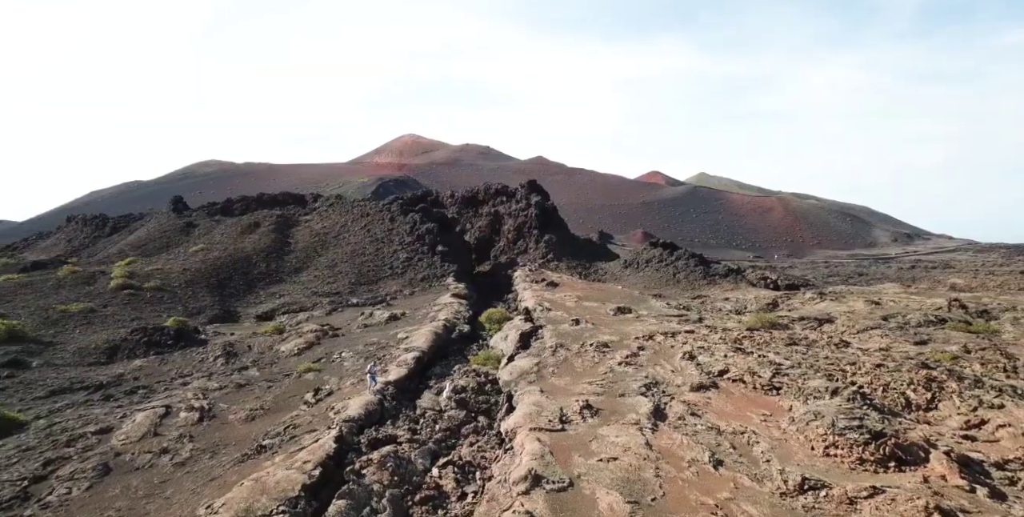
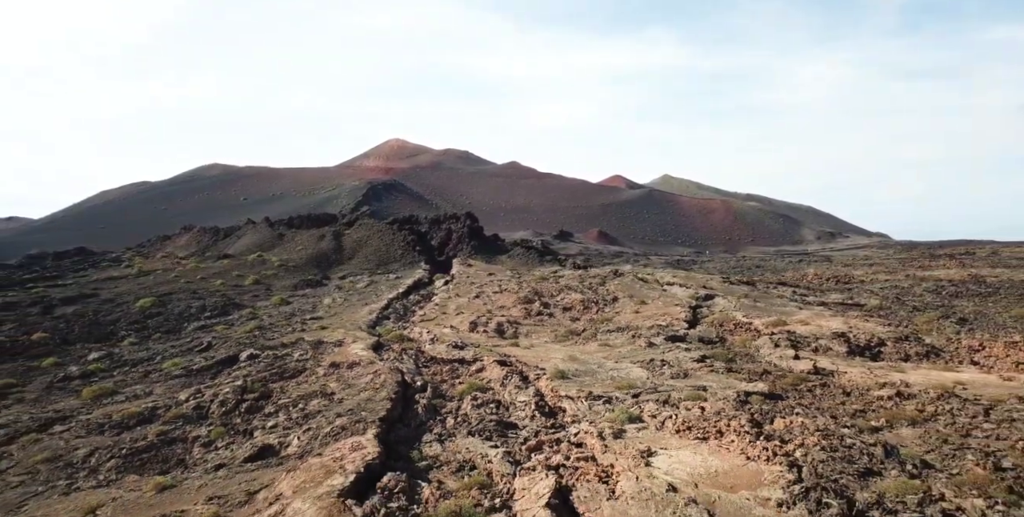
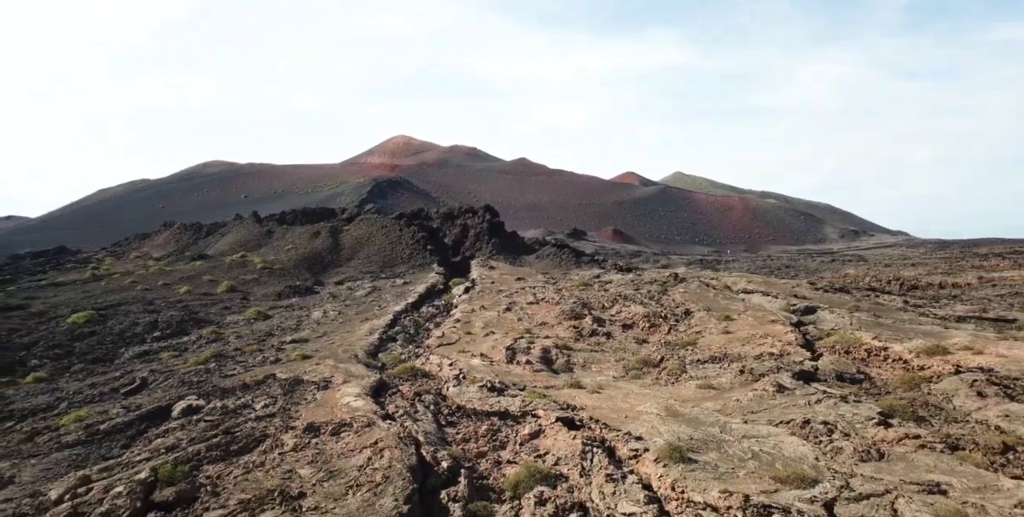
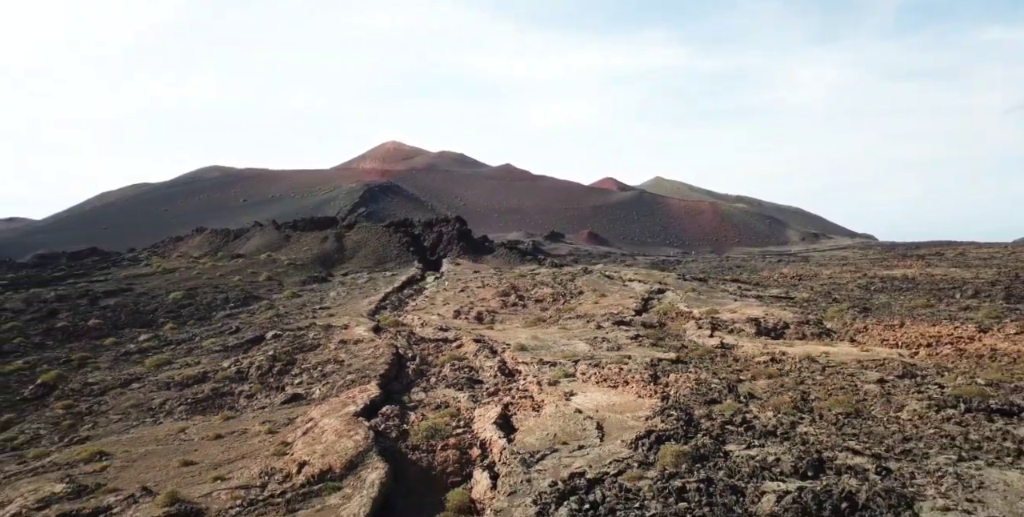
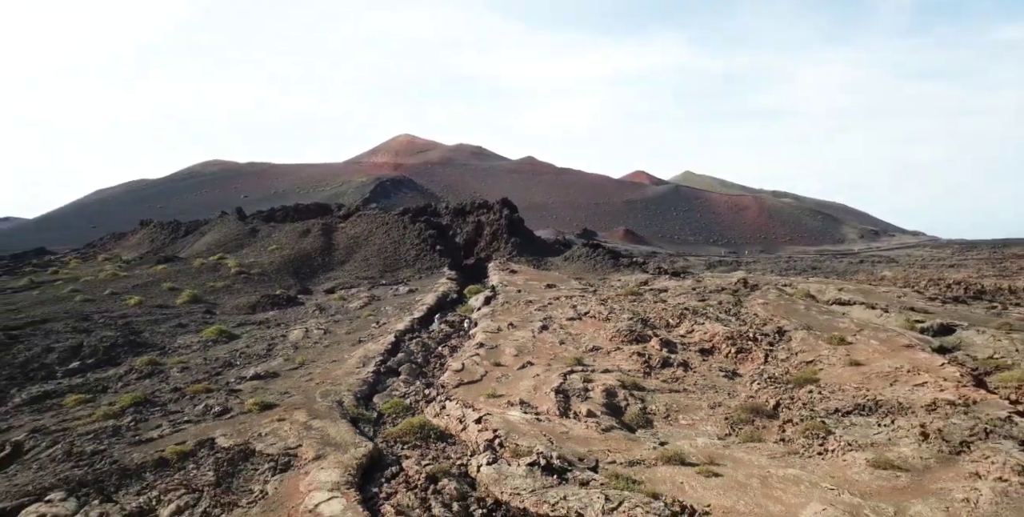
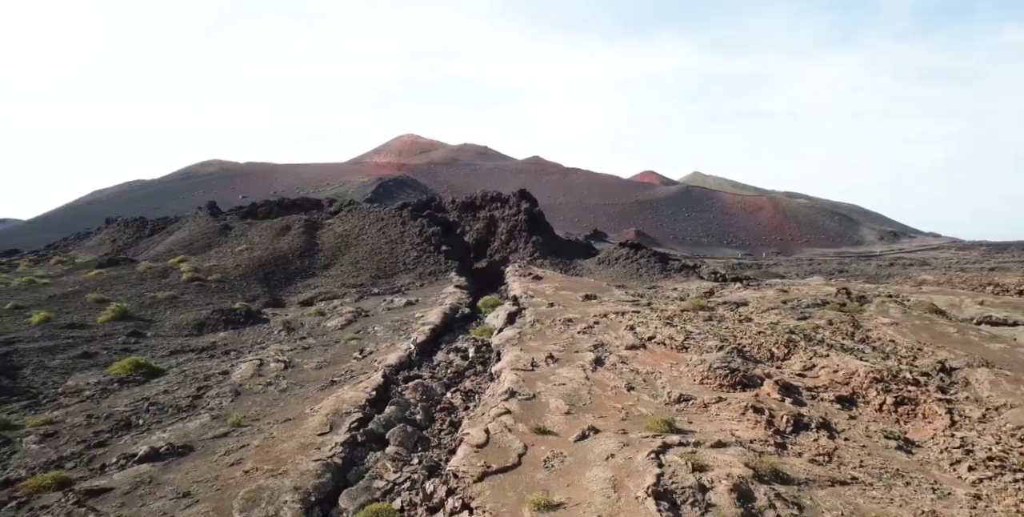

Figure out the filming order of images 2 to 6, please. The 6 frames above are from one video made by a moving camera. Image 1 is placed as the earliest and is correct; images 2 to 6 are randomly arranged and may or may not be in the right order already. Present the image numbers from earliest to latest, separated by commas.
6, 5, 3, 2, 4
